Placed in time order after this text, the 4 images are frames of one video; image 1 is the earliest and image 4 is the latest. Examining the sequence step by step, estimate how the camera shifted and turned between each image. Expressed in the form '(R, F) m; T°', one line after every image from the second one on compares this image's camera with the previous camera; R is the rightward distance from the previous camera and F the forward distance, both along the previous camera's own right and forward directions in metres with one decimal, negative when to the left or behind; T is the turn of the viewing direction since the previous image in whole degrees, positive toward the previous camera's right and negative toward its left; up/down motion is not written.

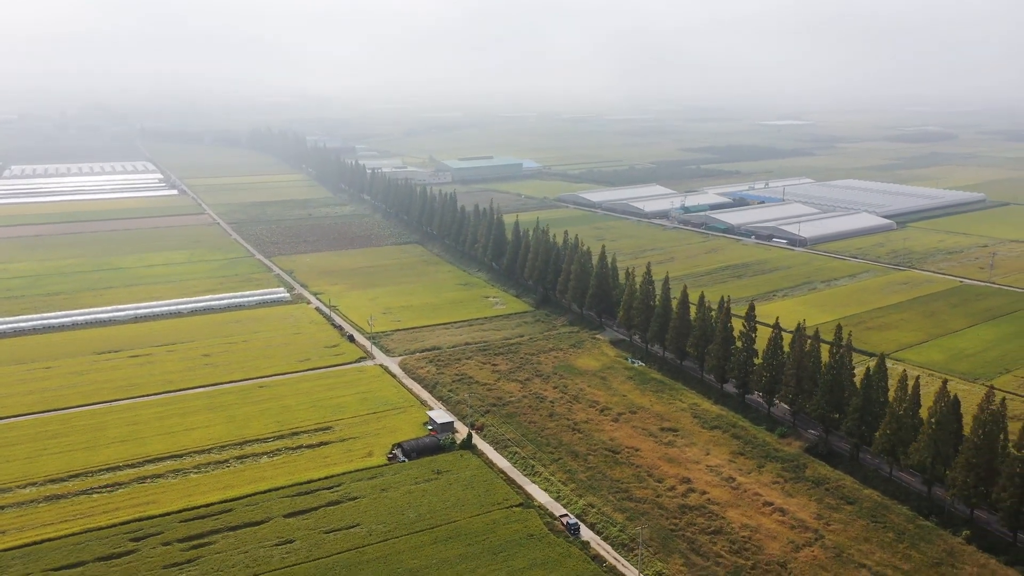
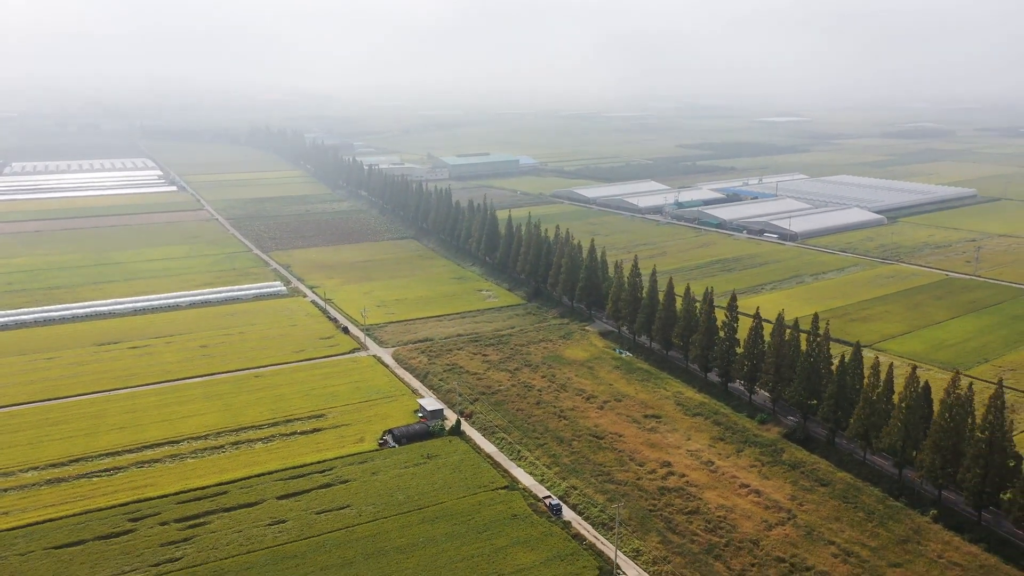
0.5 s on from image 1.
(+0.8, -1.6) m; 0°
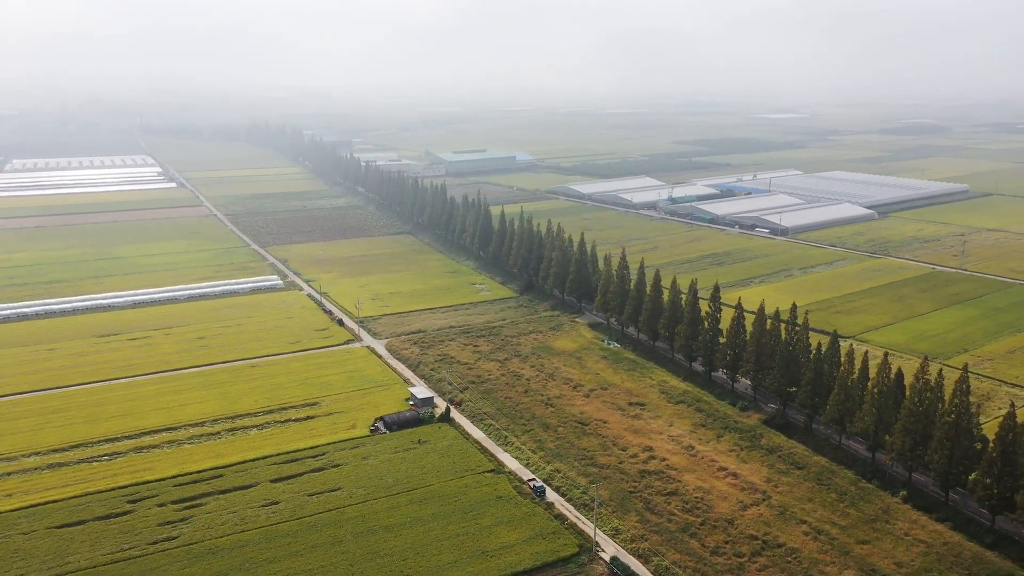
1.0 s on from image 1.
(+0.8, -1.6) m; 0°
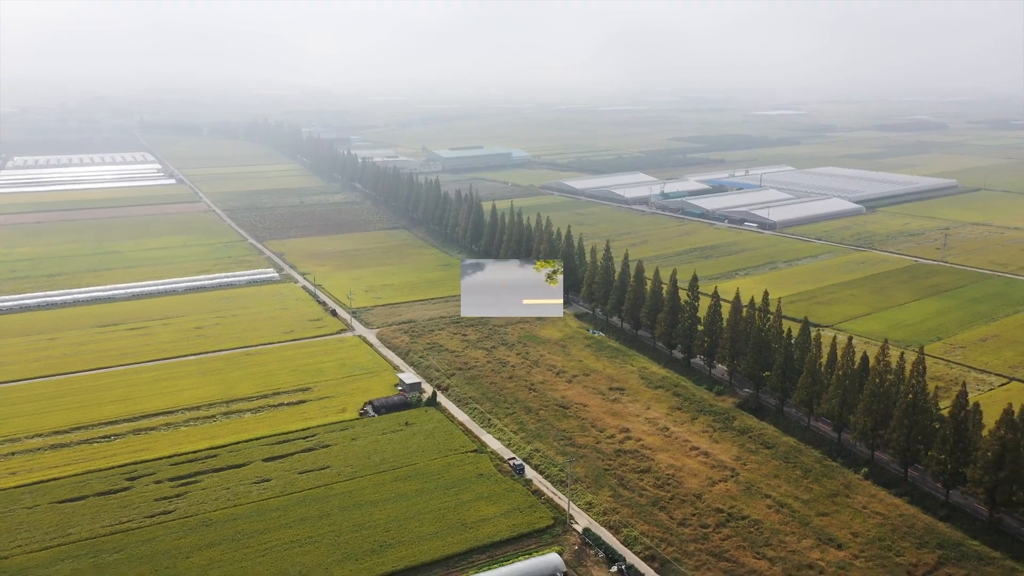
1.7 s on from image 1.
(+1.1, -2.2) m; 0°
